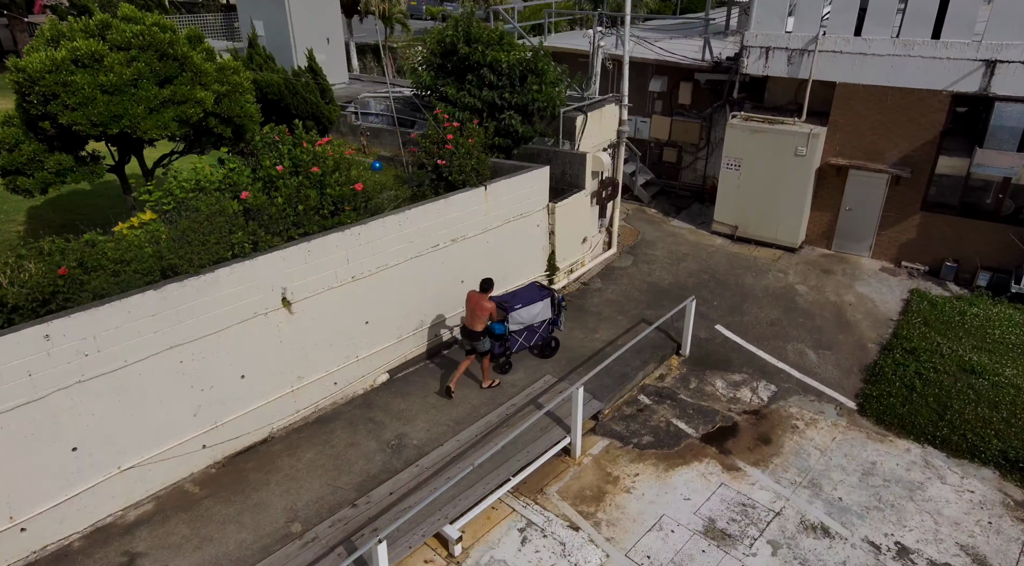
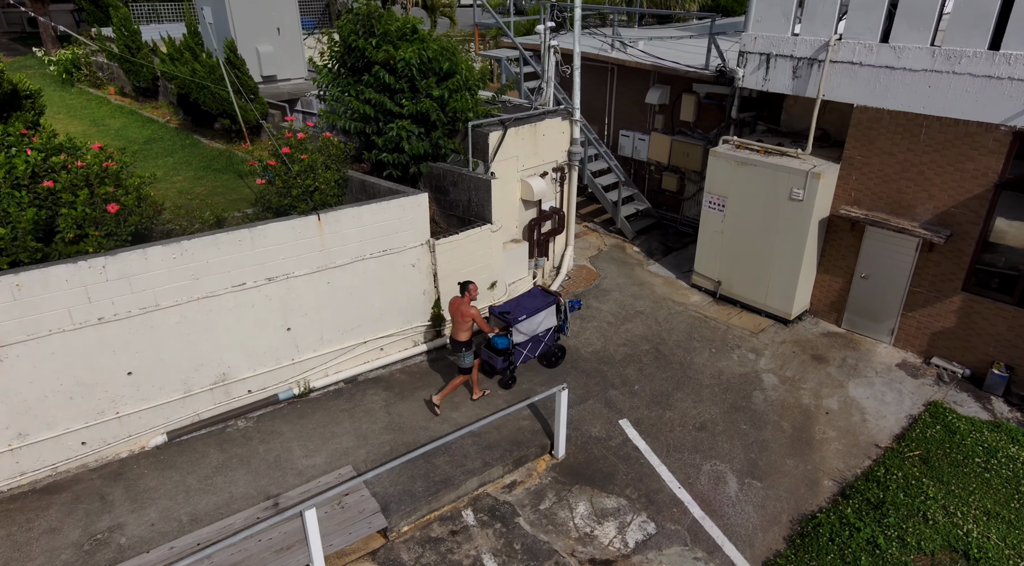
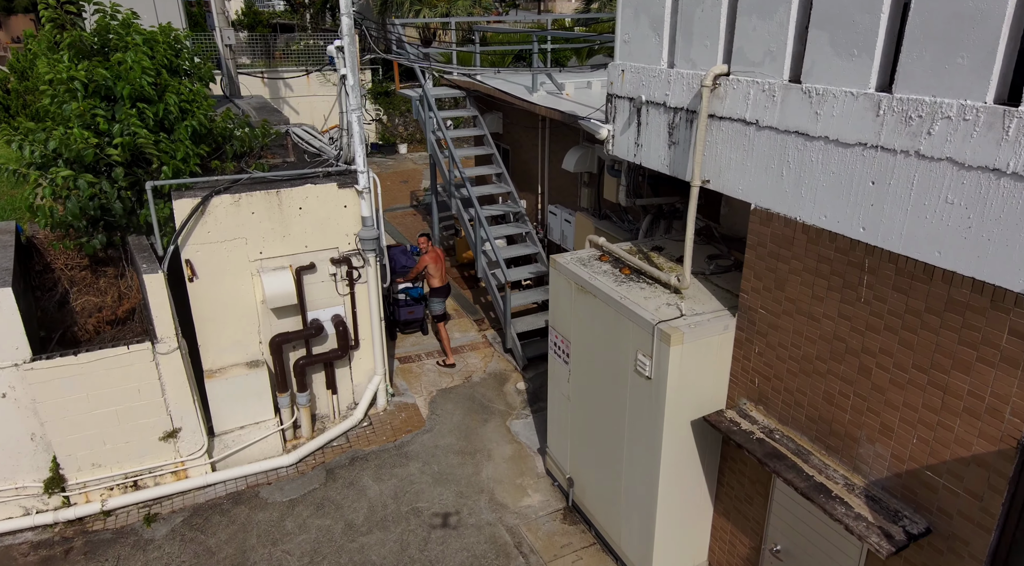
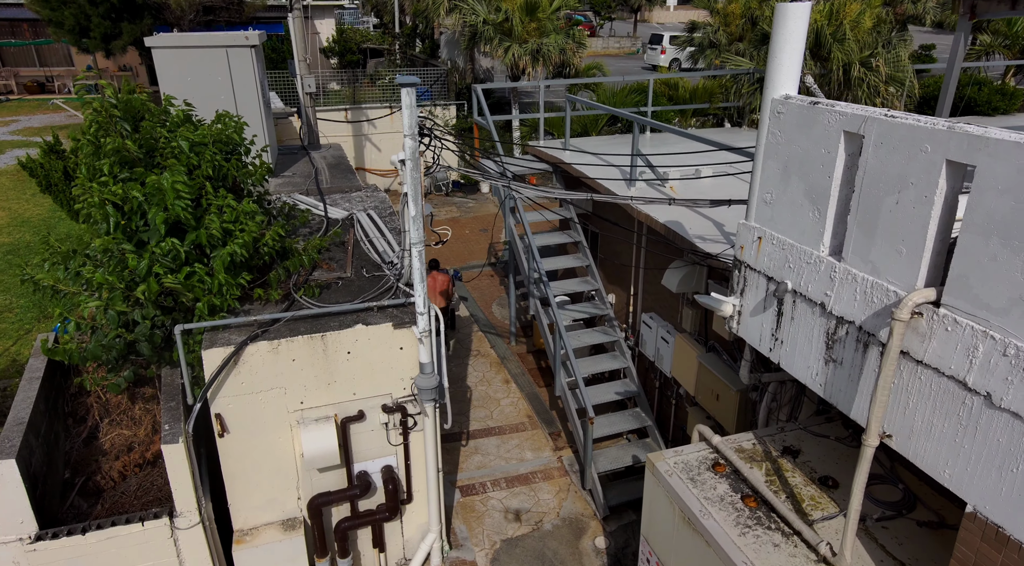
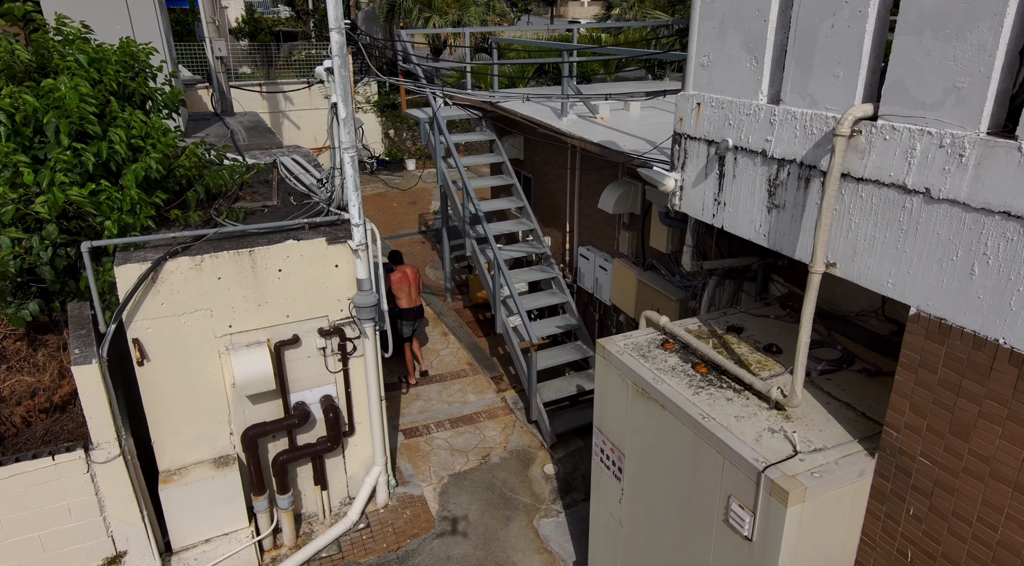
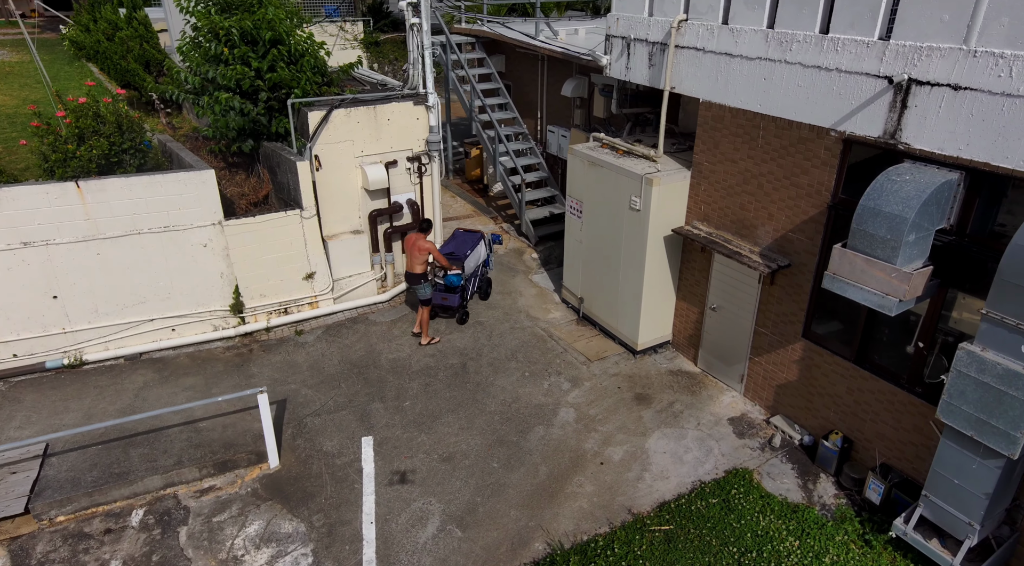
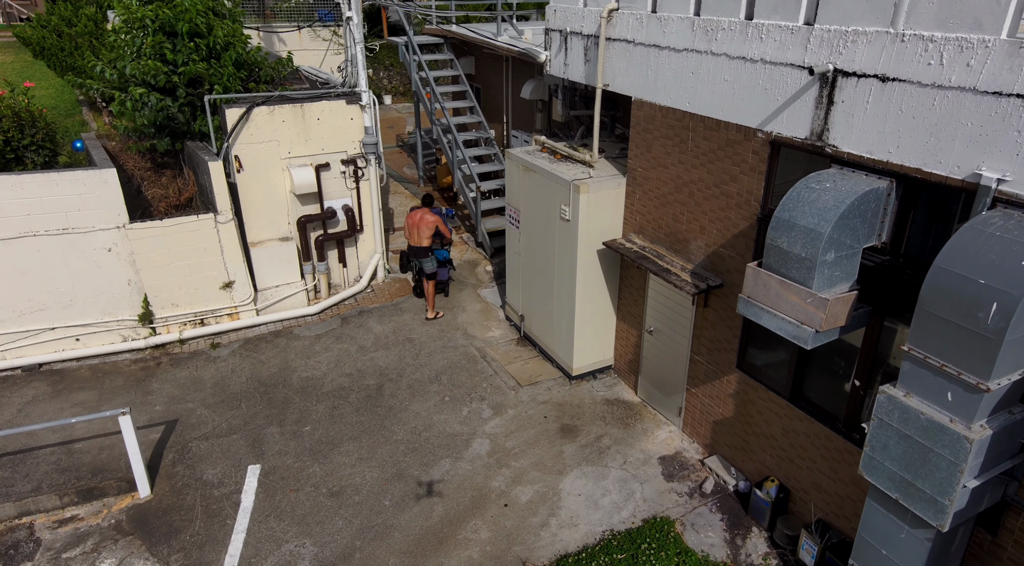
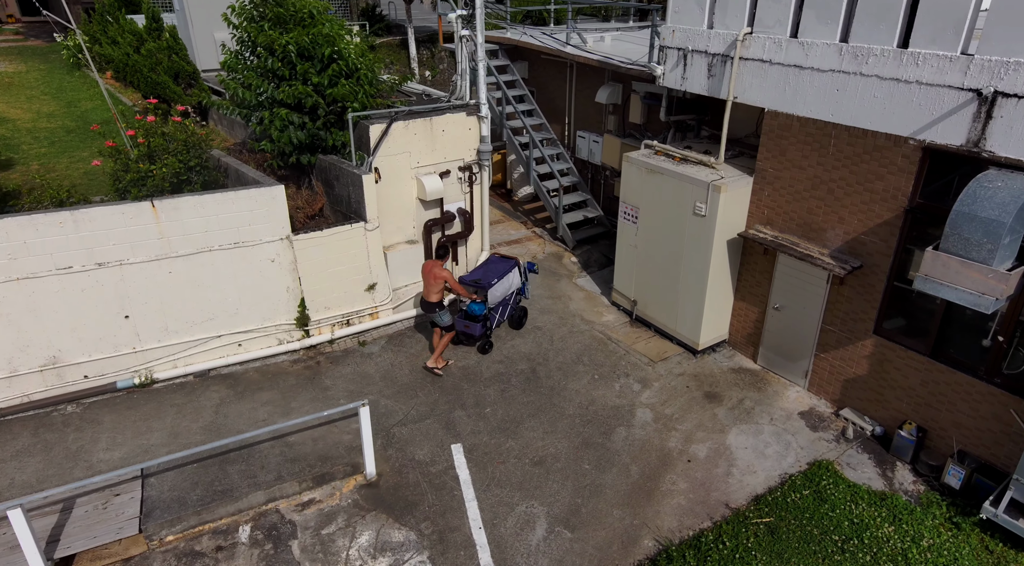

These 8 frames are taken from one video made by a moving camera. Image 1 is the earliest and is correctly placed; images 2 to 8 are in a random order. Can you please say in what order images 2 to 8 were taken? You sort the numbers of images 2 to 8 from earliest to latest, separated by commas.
2, 8, 6, 7, 3, 5, 4
